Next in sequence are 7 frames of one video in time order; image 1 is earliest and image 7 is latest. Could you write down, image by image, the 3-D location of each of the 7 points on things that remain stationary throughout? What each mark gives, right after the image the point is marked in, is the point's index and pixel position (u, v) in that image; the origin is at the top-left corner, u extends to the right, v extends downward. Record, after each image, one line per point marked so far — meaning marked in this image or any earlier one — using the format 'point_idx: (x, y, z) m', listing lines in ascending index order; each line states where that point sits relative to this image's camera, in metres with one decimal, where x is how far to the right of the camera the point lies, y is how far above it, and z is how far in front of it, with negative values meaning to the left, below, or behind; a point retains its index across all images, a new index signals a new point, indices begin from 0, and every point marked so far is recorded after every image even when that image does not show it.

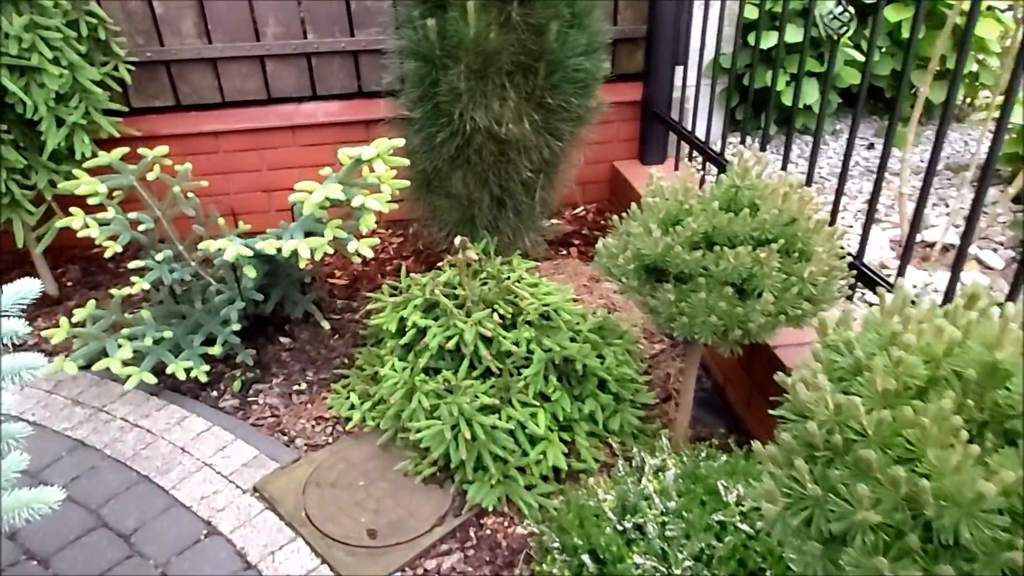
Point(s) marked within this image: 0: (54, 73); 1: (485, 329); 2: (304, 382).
0: (-1.9, +0.9, +2.8) m
1: (-0.1, -0.2, +2.4) m
2: (-0.9, -0.4, +2.8) m
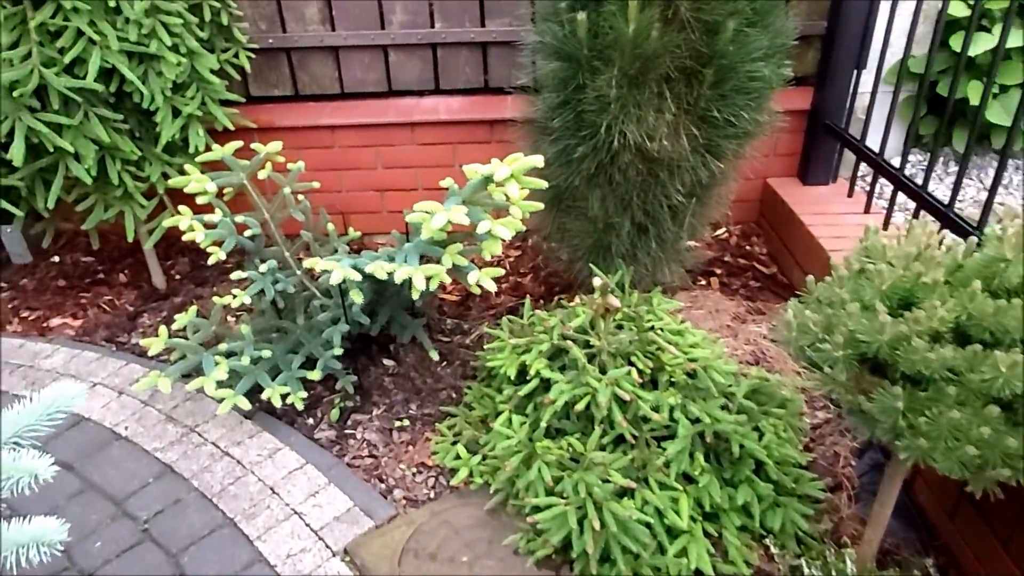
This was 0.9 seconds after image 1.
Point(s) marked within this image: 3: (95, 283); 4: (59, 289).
0: (-1.3, +0.9, +2.7) m
1: (+0.3, -0.3, +2.0) m
2: (-0.4, -0.5, +2.5) m
3: (-2.0, 0.0, +3.2) m
4: (-2.1, 0.0, +3.2) m
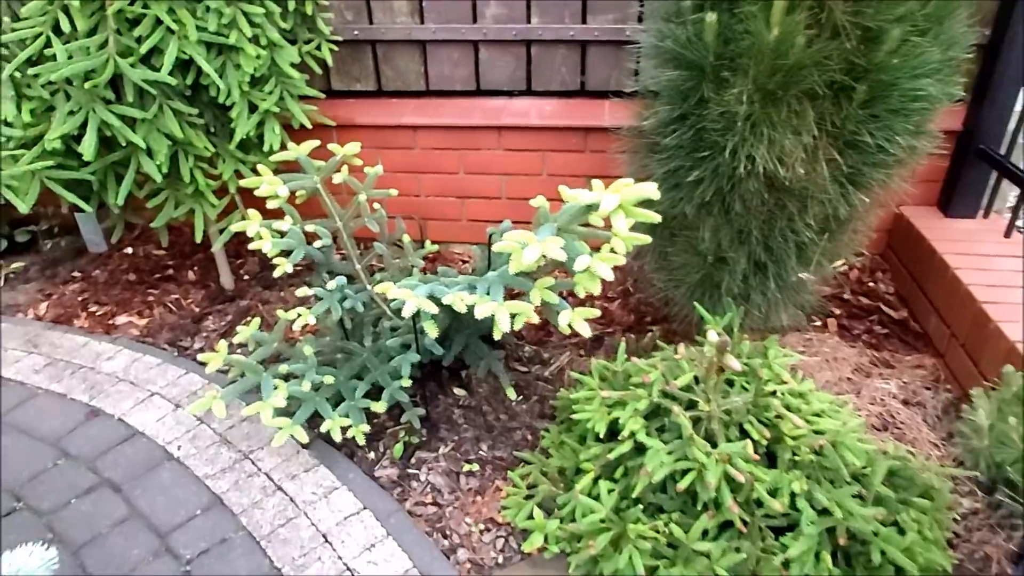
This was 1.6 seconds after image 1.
0: (-1.0, +0.9, +2.5) m
1: (+0.6, -0.5, +1.7) m
2: (-0.1, -0.6, +2.3) m
3: (-1.6, 0.0, +3.1) m
4: (-1.8, 0.0, +3.1) m
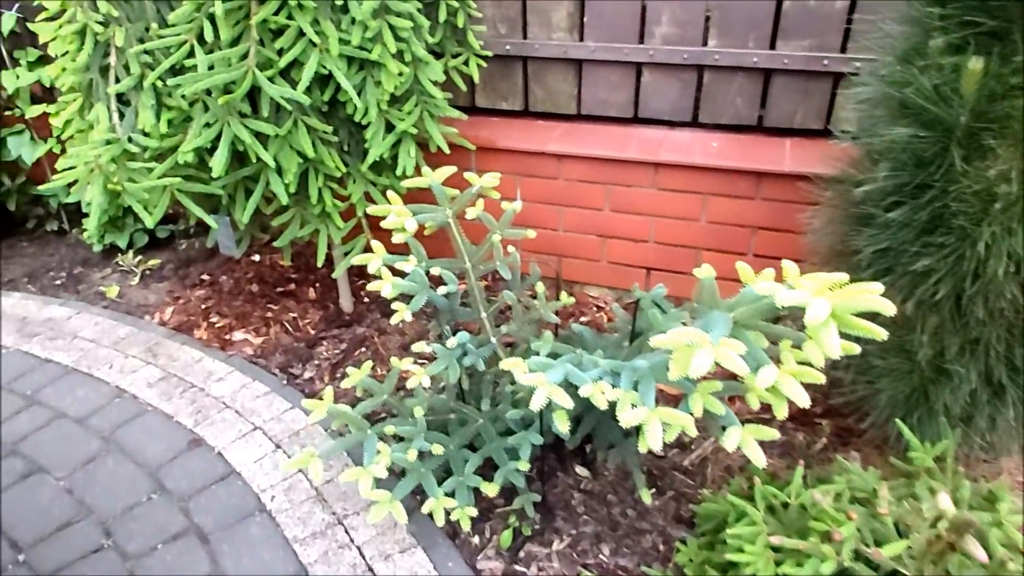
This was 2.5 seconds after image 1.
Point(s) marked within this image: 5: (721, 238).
0: (-0.4, +0.7, +2.2) m
1: (+0.8, -0.7, +1.2) m
2: (+0.2, -0.8, +1.9) m
3: (-1.0, 0.0, +3.0) m
4: (-1.2, 0.0, +3.0) m
5: (+0.9, +0.2, +2.8) m
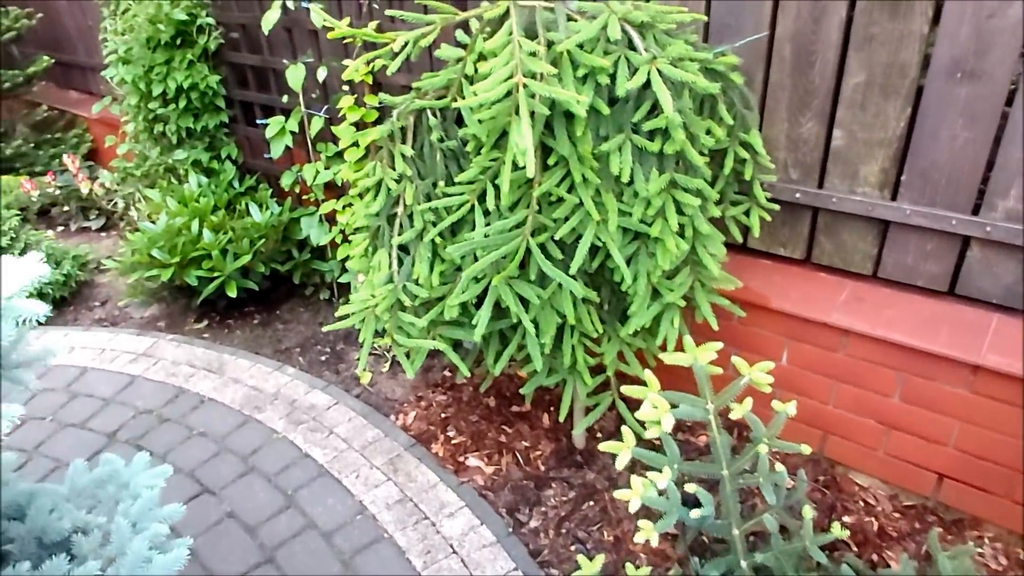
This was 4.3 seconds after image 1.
0: (+0.5, +0.1, +2.1) m
1: (+1.1, -1.5, +0.8) m
2: (+0.8, -1.4, +1.6) m
3: (0.0, -0.6, +3.0) m
4: (-0.1, -0.6, +3.0) m
5: (+1.7, -0.6, +2.2) m
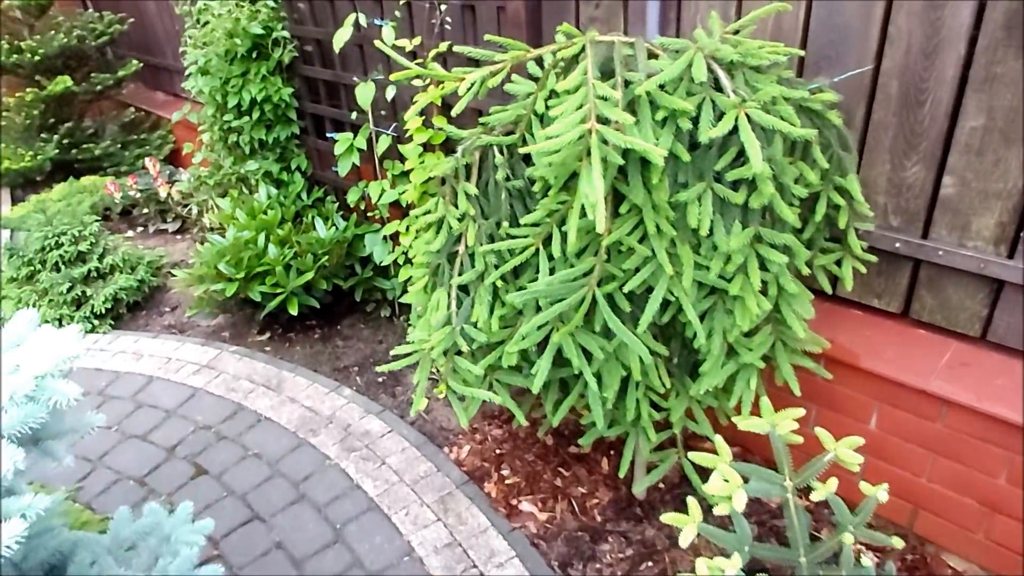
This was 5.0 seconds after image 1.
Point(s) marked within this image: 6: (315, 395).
0: (+0.7, -0.1, +1.9) m
1: (+1.1, -1.7, +0.5) m
2: (+0.8, -1.6, +1.4) m
3: (+0.3, -0.7, +2.8) m
4: (+0.1, -0.7, +2.9) m
5: (+1.9, -0.8, +1.9) m
6: (-0.9, -0.5, +3.2) m
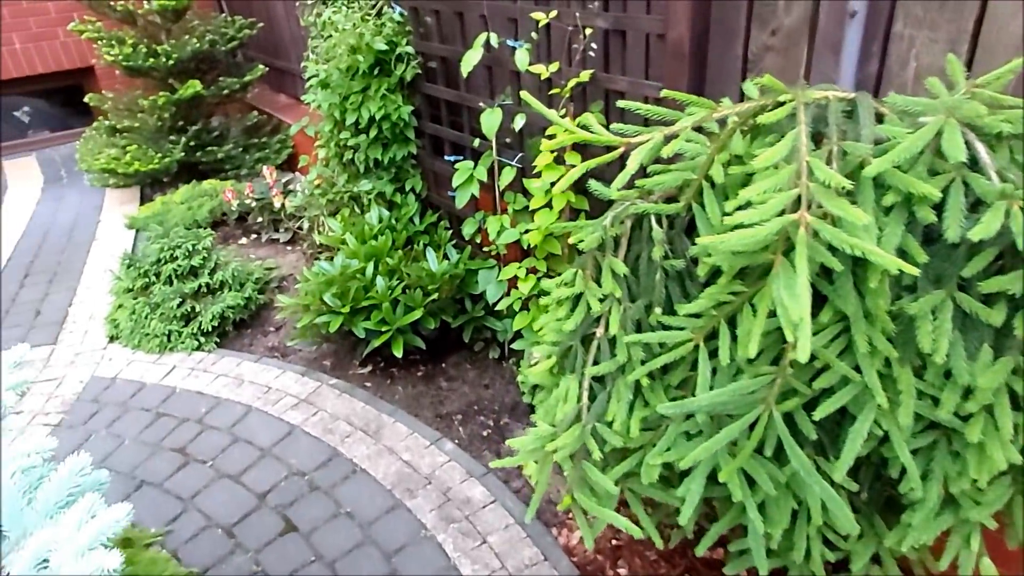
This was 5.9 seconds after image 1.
0: (+1.0, -0.4, +1.4) m
1: (+1.1, -2.0, 0.0) m
2: (+1.0, -1.9, +0.9) m
3: (+0.7, -1.0, +2.4) m
4: (+0.6, -1.0, +2.5) m
5: (+2.2, -1.2, +1.2) m
6: (-0.4, -0.7, +3.0) m
